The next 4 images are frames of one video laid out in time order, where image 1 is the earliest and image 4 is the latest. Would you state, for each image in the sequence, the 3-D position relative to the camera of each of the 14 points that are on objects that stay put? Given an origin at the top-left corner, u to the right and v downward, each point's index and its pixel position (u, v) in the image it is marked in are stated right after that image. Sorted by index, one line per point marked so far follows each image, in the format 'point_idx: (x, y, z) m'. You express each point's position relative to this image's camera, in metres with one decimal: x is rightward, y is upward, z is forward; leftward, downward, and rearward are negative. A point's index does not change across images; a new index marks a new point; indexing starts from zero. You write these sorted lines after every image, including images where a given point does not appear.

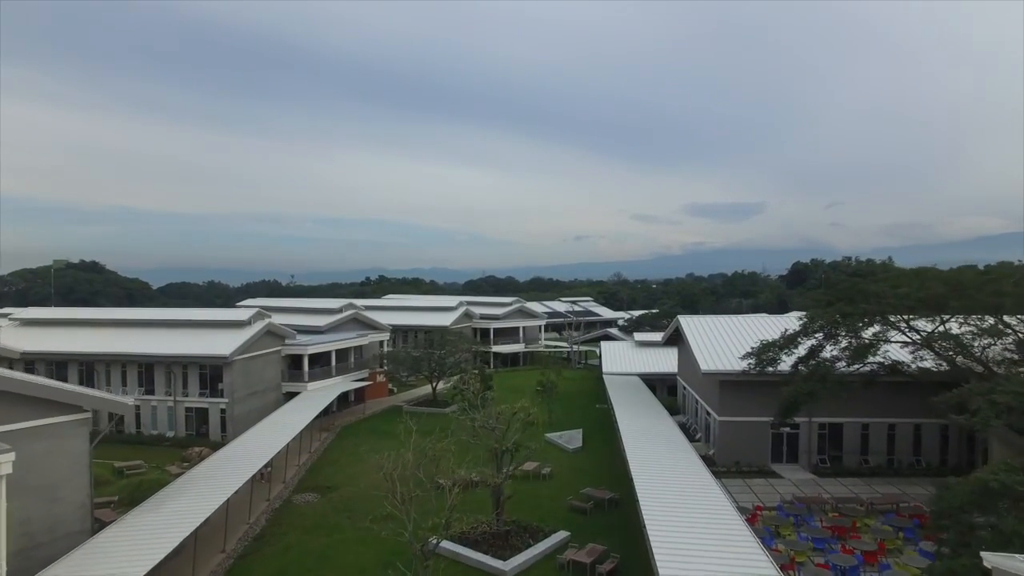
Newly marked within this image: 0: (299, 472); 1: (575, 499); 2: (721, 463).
0: (-6.1, -5.3, +20.0) m
1: (+1.5, -4.9, +16.2) m
2: (+5.6, -4.7, +18.9) m
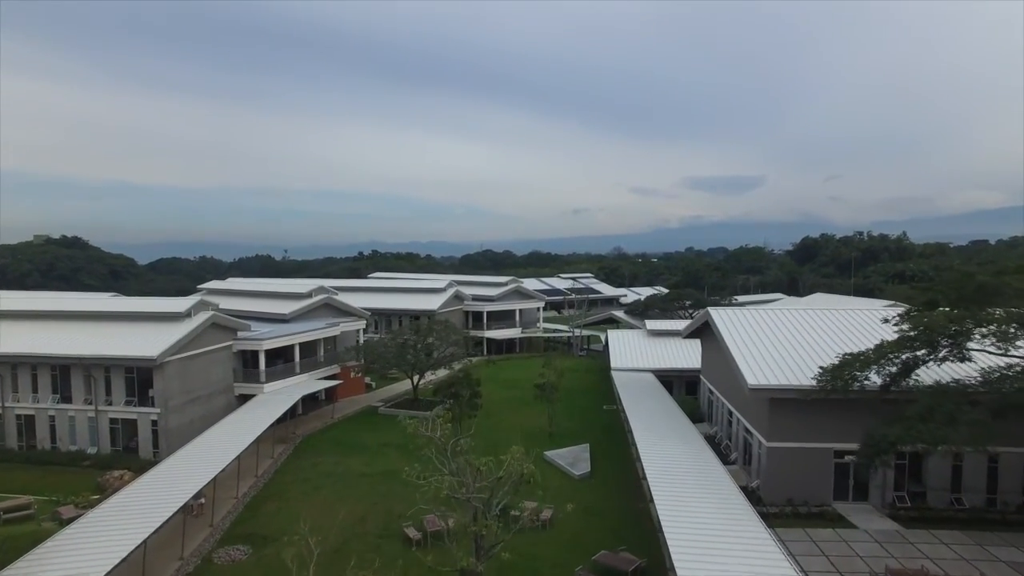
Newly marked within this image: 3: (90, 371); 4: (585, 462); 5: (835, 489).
0: (-6.3, -5.1, +15.8) m
1: (+1.3, -4.8, +12.1) m
2: (+5.4, -4.5, +14.8) m
3: (-12.0, -2.3, +19.9) m
4: (+1.9, -4.6, +18.5) m
5: (+6.8, -4.2, +14.7) m
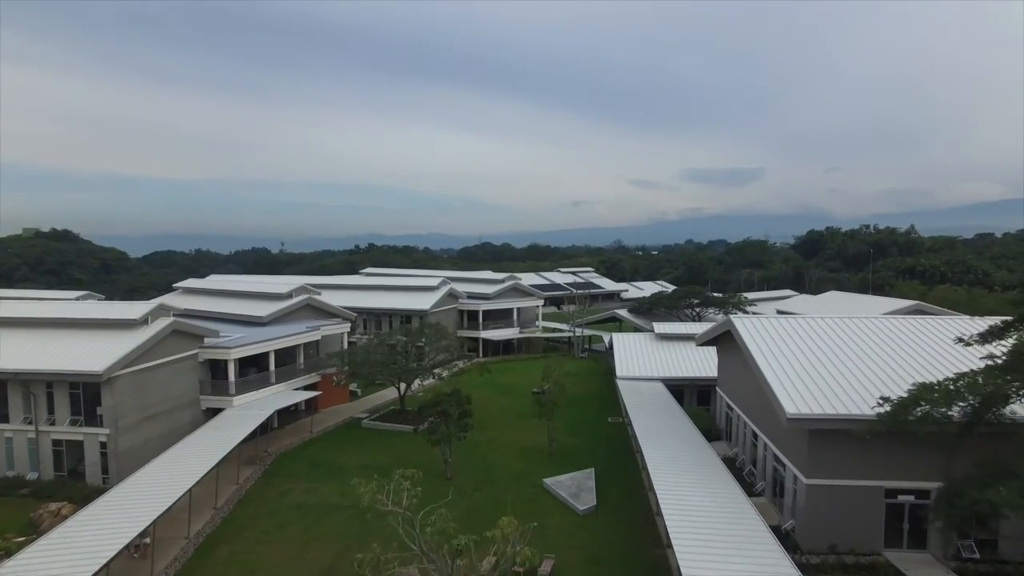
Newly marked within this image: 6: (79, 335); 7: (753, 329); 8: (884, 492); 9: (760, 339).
0: (-6.4, -5.2, +13.6) m
1: (+1.1, -5.0, +9.8) m
2: (+5.3, -4.7, +12.5) m
3: (-12.1, -2.5, +17.6) m
4: (+1.8, -4.7, +16.2) m
5: (+6.7, -4.4, +12.5) m
6: (-11.6, -1.2, +18.8) m
7: (+5.5, -0.9, +16.1) m
8: (+6.5, -3.6, +12.3) m
9: (+5.4, -1.1, +15.2) m
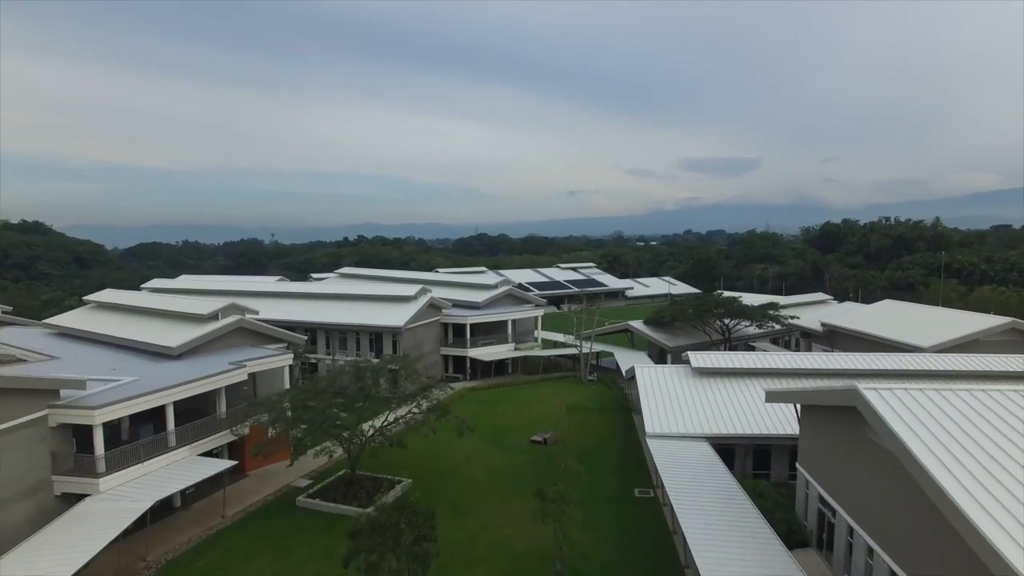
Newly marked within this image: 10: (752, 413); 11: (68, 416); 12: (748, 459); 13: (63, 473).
0: (-6.6, -6.0, +7.0) m
1: (+1.0, -5.9, +3.3) m
2: (+5.1, -5.5, +6.0) m
3: (-12.3, -3.2, +11.0) m
4: (+1.6, -5.5, +9.7) m
5: (+6.5, -5.2, +6.0) m
6: (-11.8, -2.0, +12.2) m
7: (+5.4, -1.7, +9.6) m
8: (+6.4, -4.4, +5.8) m
9: (+5.2, -1.8, +8.7) m
10: (+6.4, -3.3, +18.6) m
11: (-9.4, -2.6, +15.0) m
12: (+6.2, -4.4, +18.1) m
13: (-9.6, -3.9, +15.1) m
